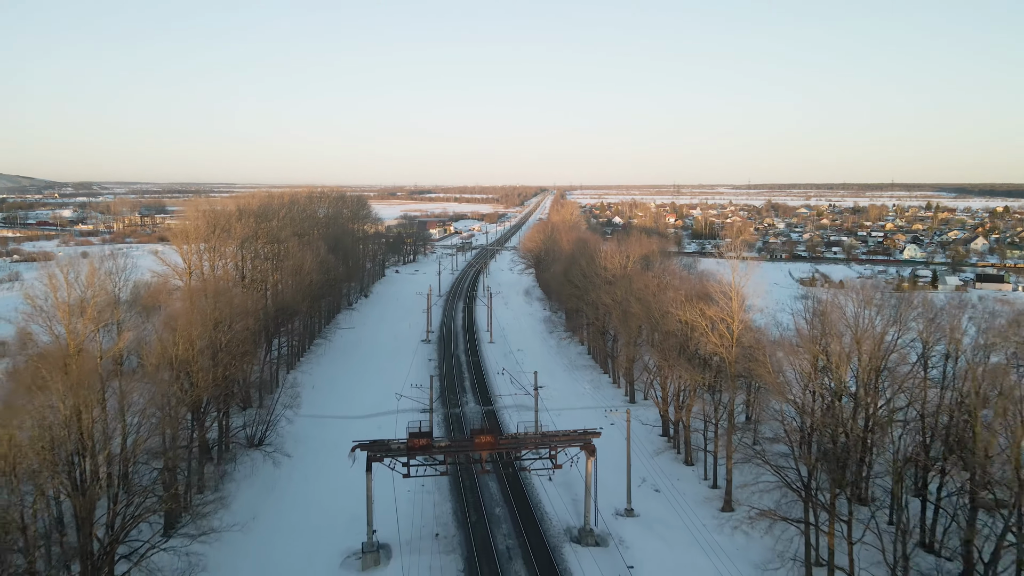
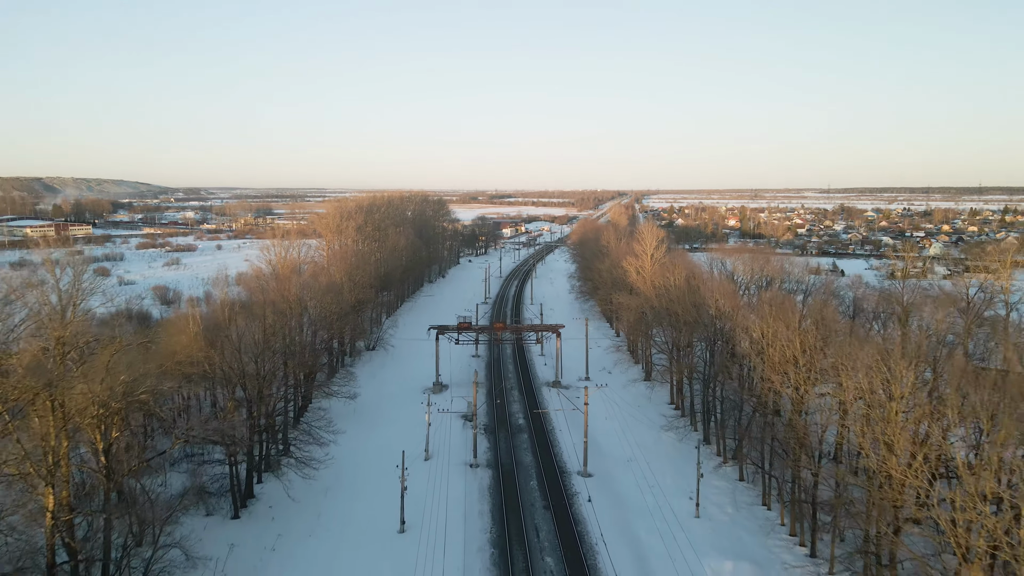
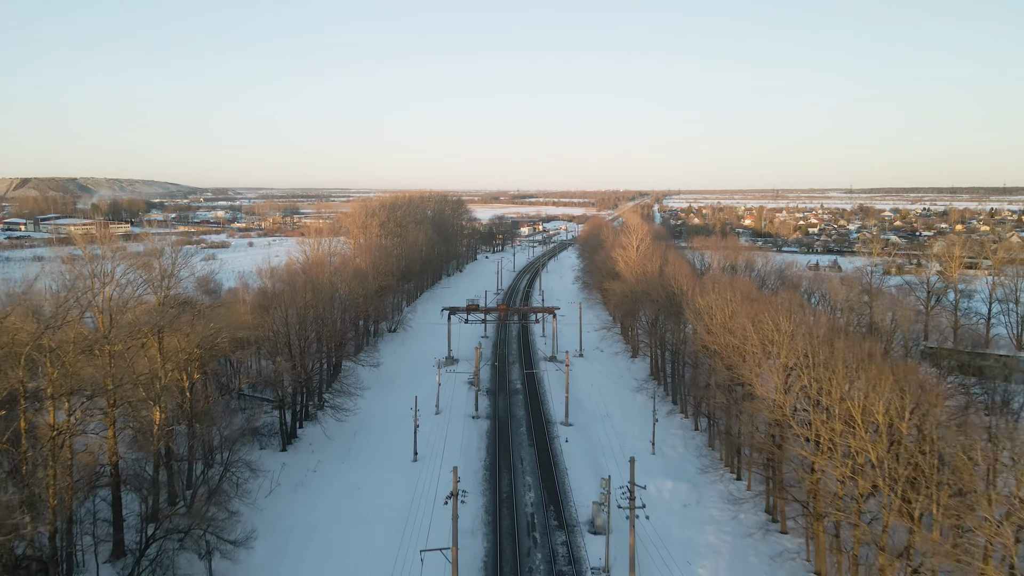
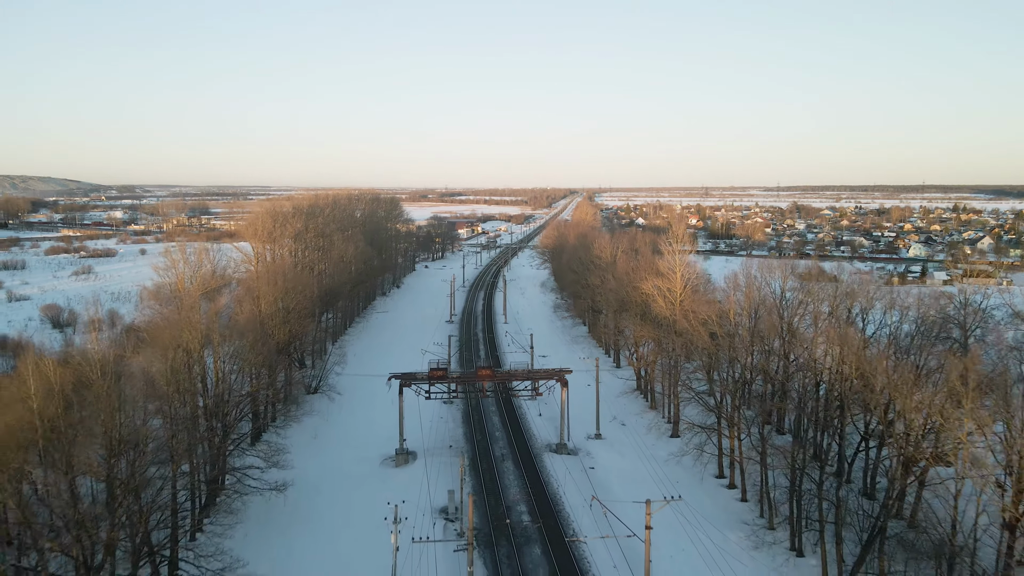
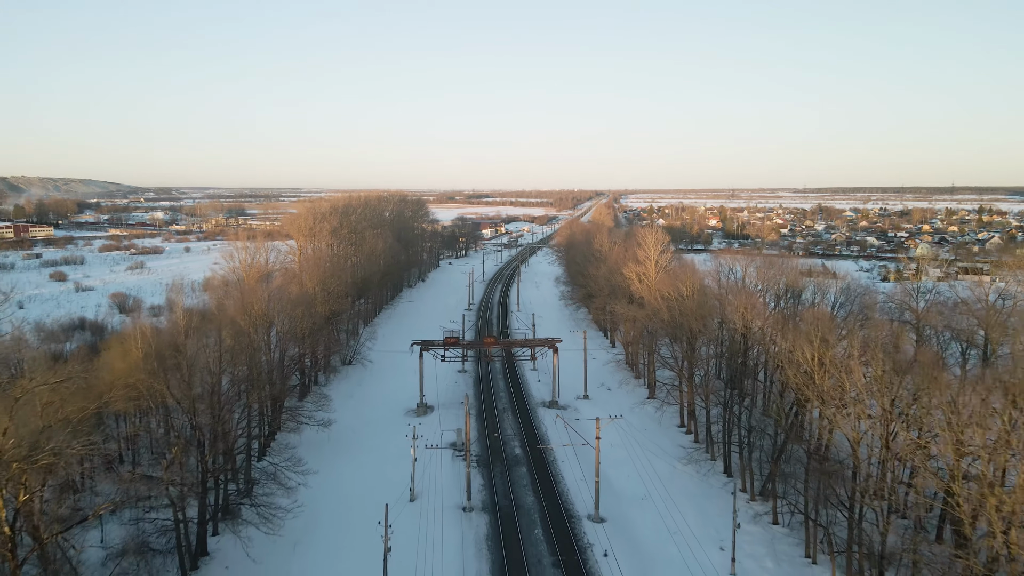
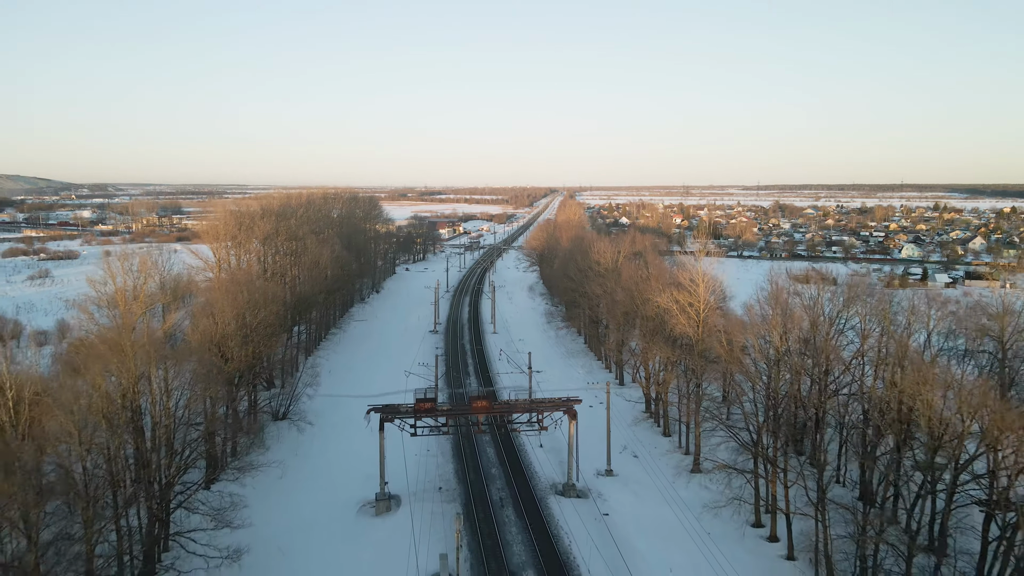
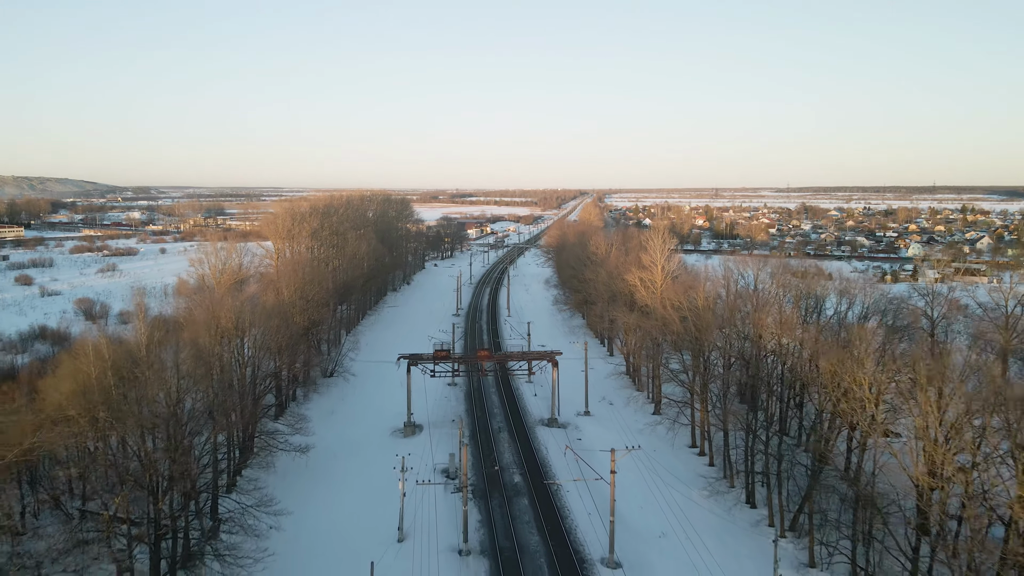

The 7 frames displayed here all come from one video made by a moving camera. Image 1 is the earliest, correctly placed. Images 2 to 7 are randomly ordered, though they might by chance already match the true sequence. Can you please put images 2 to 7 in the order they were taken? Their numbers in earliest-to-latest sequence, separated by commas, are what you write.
6, 4, 7, 5, 2, 3
